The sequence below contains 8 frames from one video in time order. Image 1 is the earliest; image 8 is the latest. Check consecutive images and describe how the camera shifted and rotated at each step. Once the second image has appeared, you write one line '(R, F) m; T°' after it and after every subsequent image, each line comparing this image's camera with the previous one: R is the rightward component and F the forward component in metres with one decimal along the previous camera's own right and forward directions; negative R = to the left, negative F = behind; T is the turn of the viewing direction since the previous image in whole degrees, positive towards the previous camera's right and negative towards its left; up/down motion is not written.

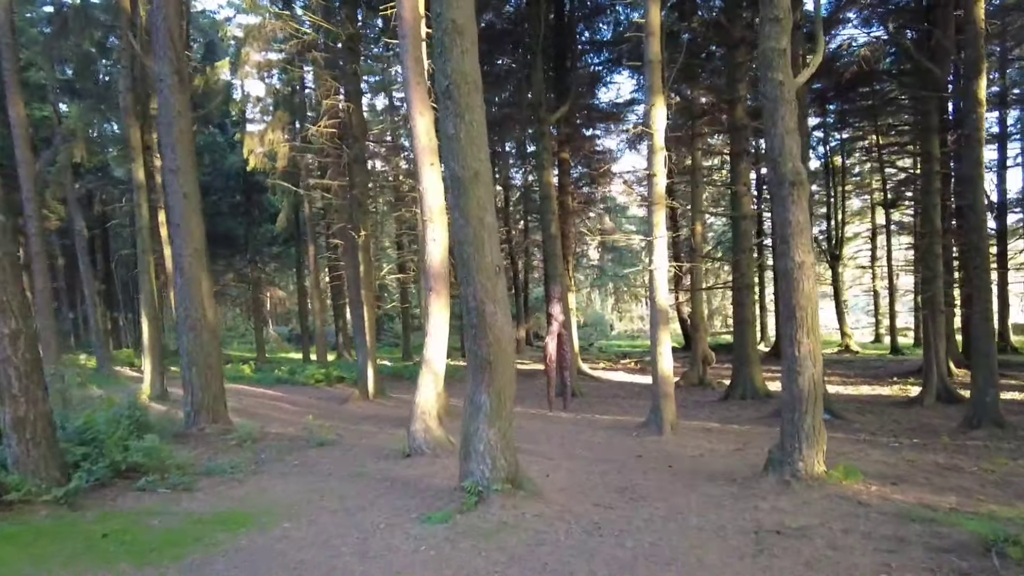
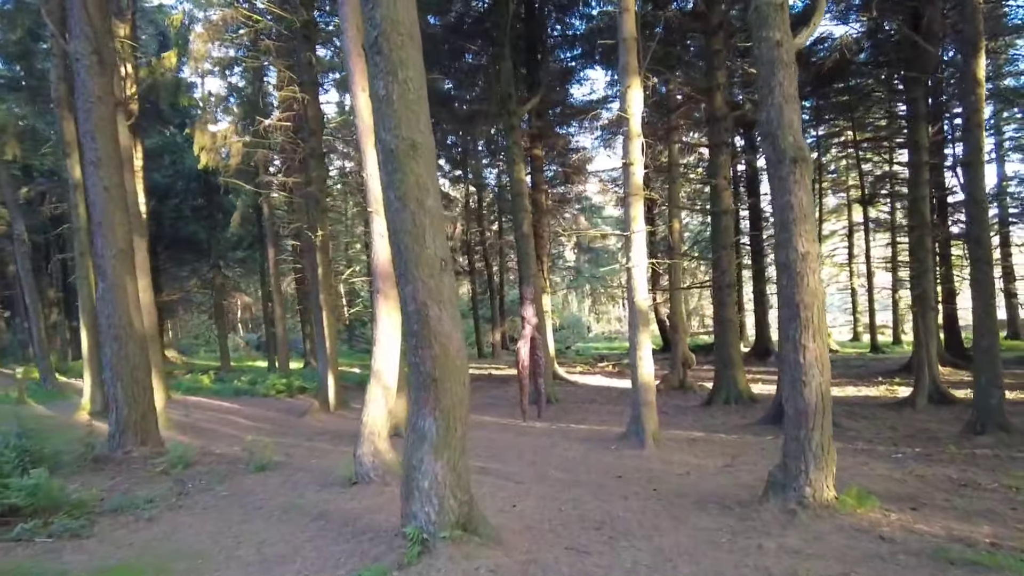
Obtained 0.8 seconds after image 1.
(+0.2, +1.0) m; +2°
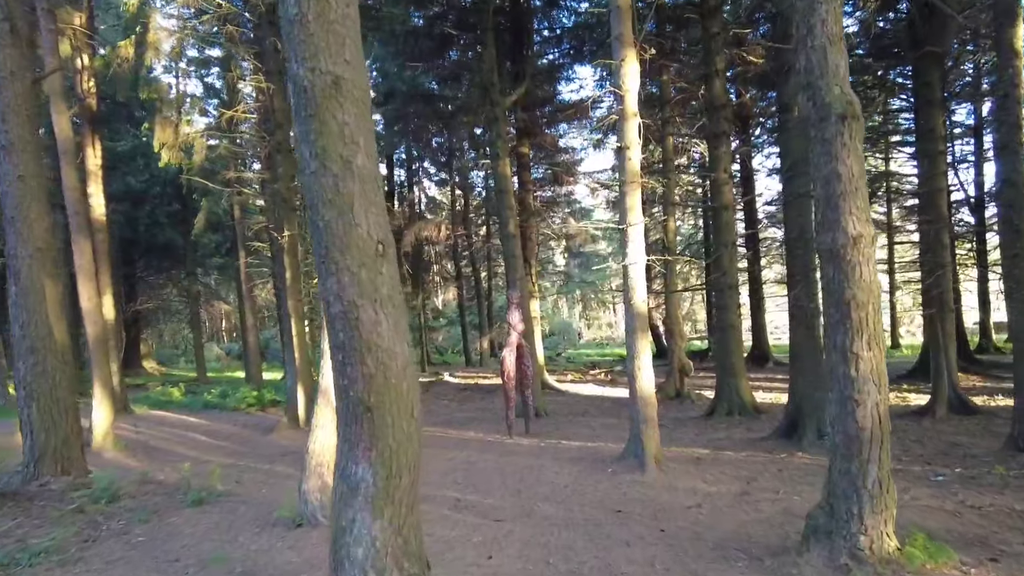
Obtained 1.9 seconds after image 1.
(+0.1, +1.1) m; +1°
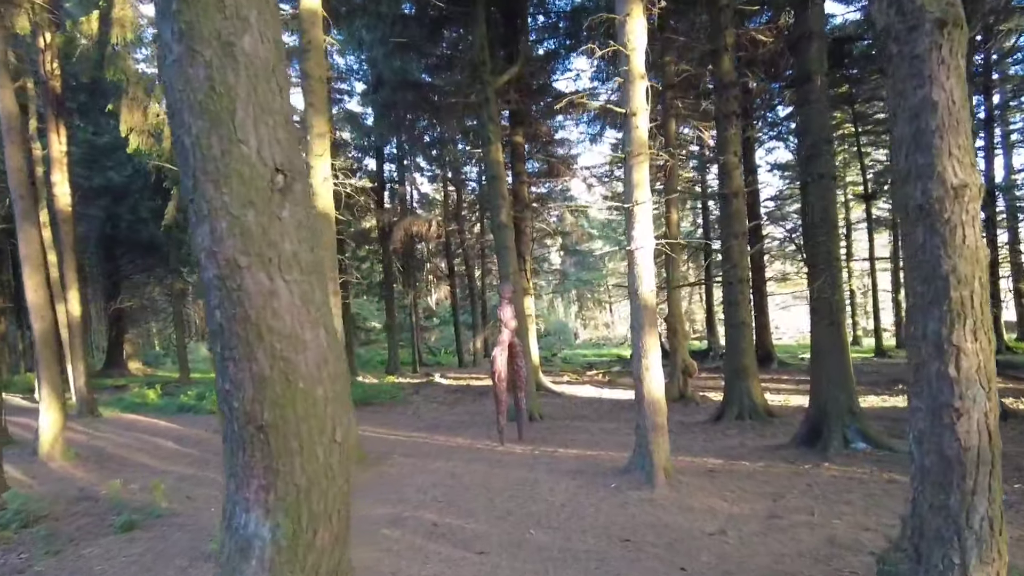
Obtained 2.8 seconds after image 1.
(+0.1, +1.1) m; 0°
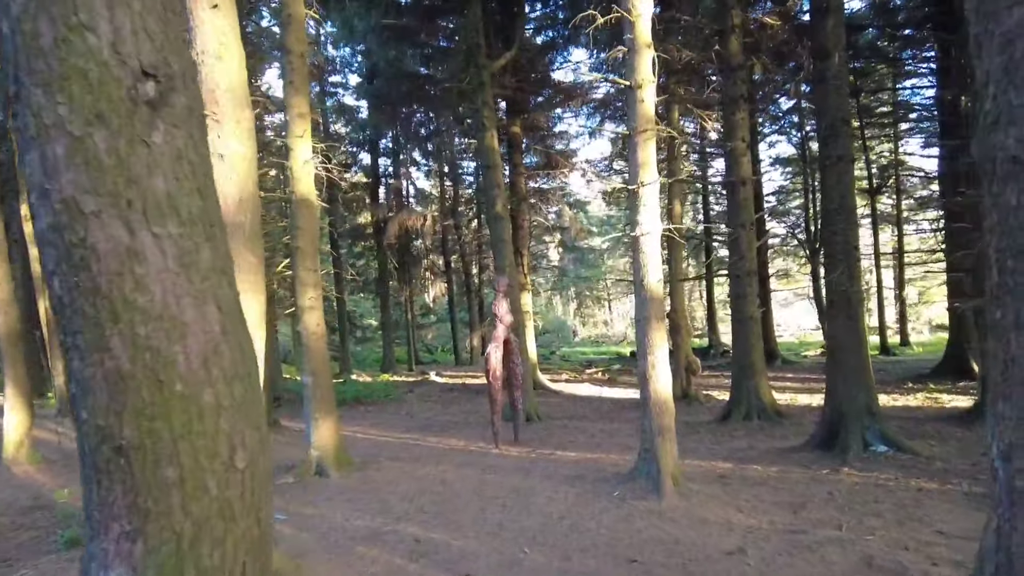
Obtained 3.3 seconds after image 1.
(0.0, +0.6) m; 0°
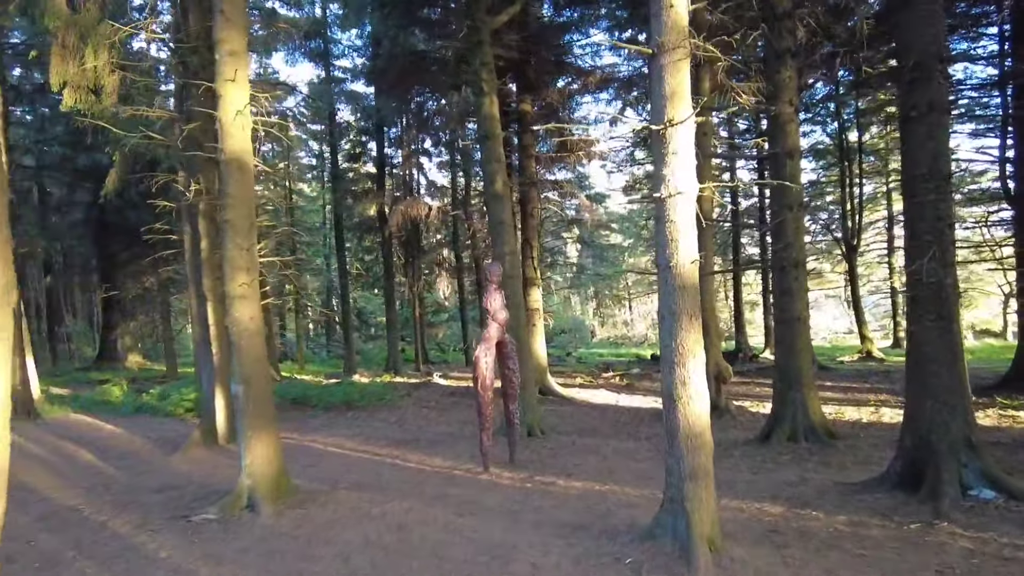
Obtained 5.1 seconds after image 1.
(+0.3, +1.9) m; -2°
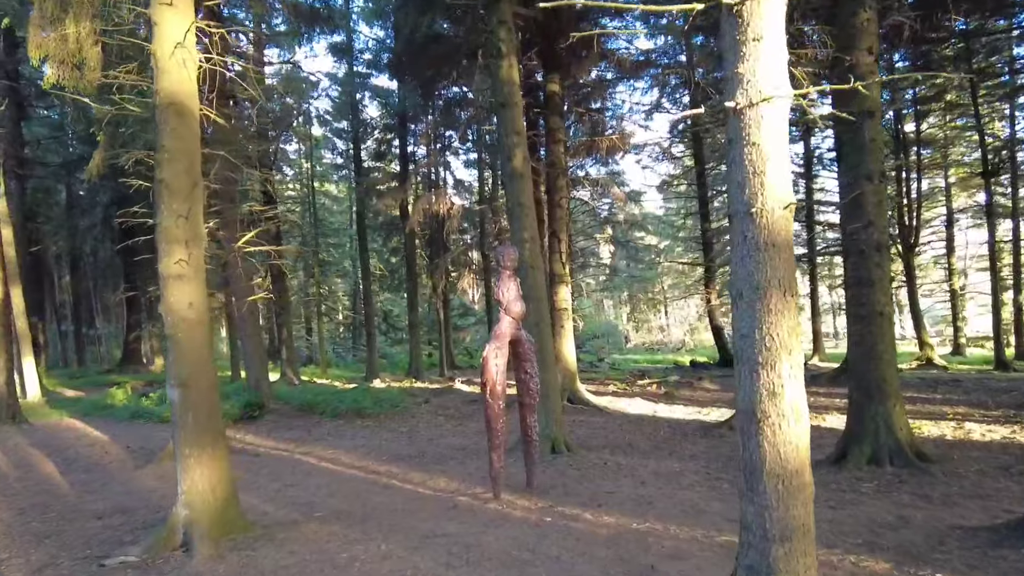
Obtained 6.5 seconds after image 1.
(+0.2, +1.6) m; -3°
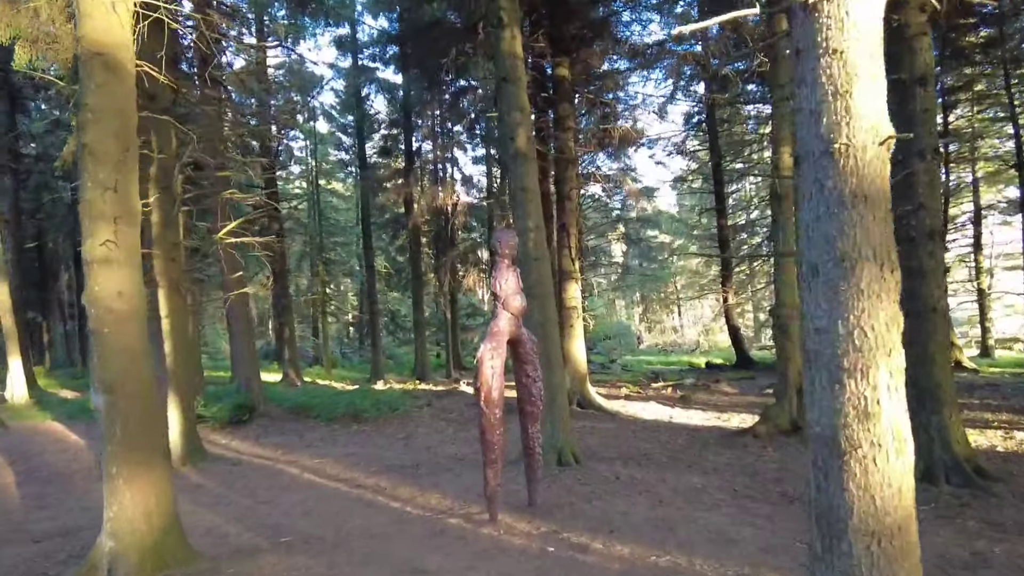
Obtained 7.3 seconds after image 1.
(+0.1, +0.9) m; -1°
